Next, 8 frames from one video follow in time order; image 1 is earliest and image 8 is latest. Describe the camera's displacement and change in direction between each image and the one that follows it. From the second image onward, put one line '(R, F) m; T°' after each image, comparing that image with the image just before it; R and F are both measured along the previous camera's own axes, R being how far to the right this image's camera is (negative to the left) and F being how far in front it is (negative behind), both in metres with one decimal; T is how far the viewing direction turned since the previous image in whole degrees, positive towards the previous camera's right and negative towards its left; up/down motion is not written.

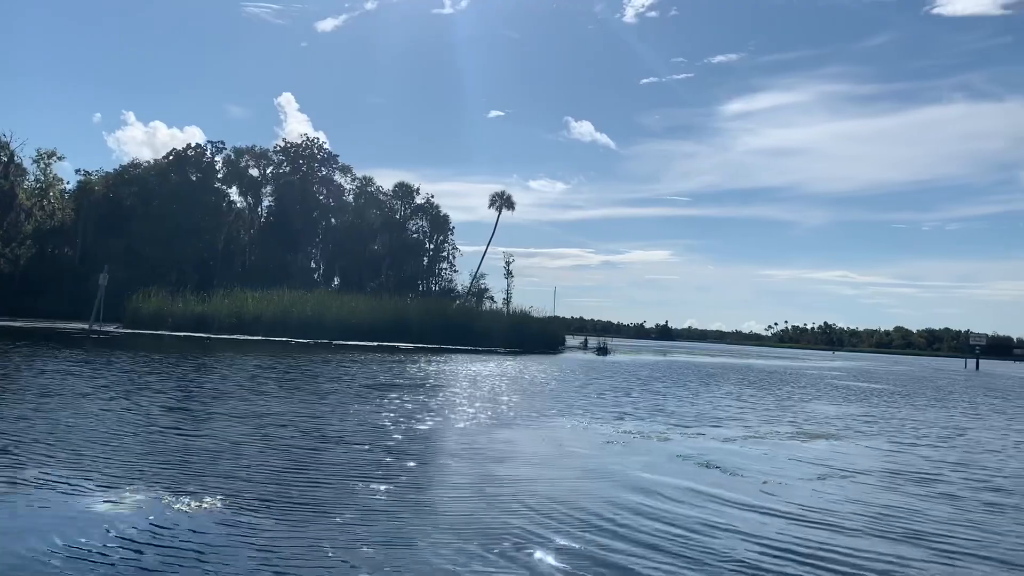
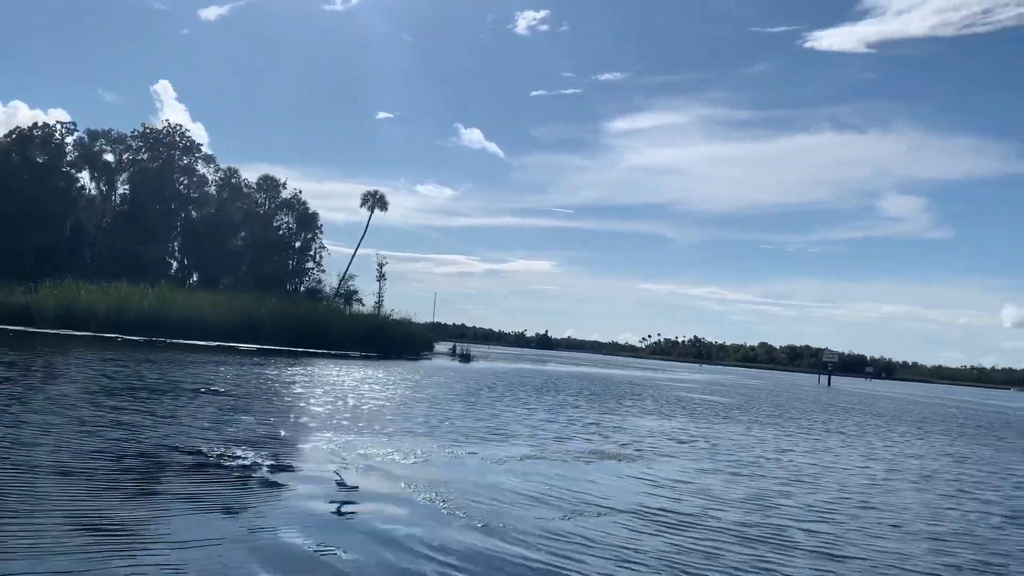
(+1.6, +1.9) m; +8°
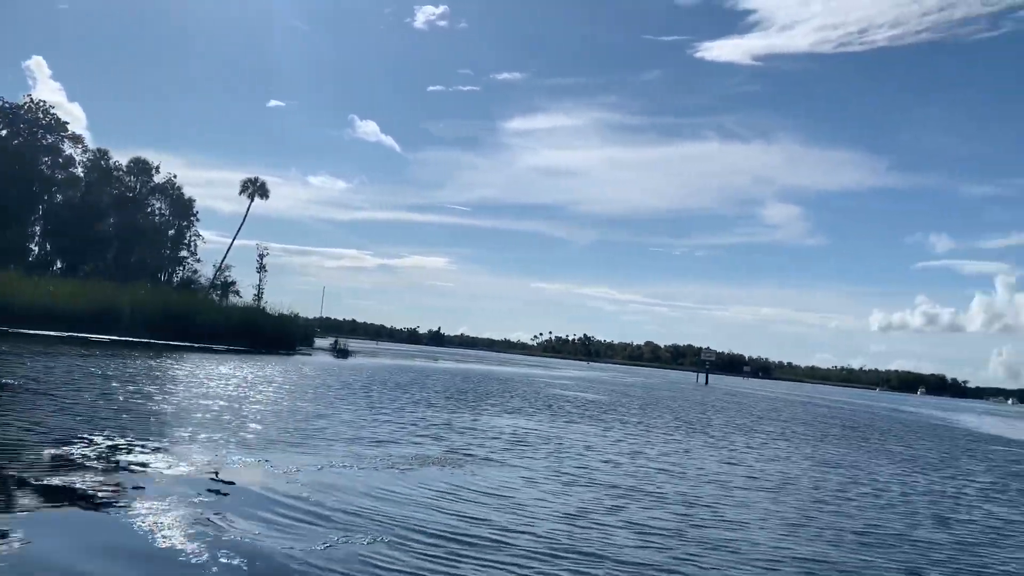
(+0.8, +1.3) m; +7°
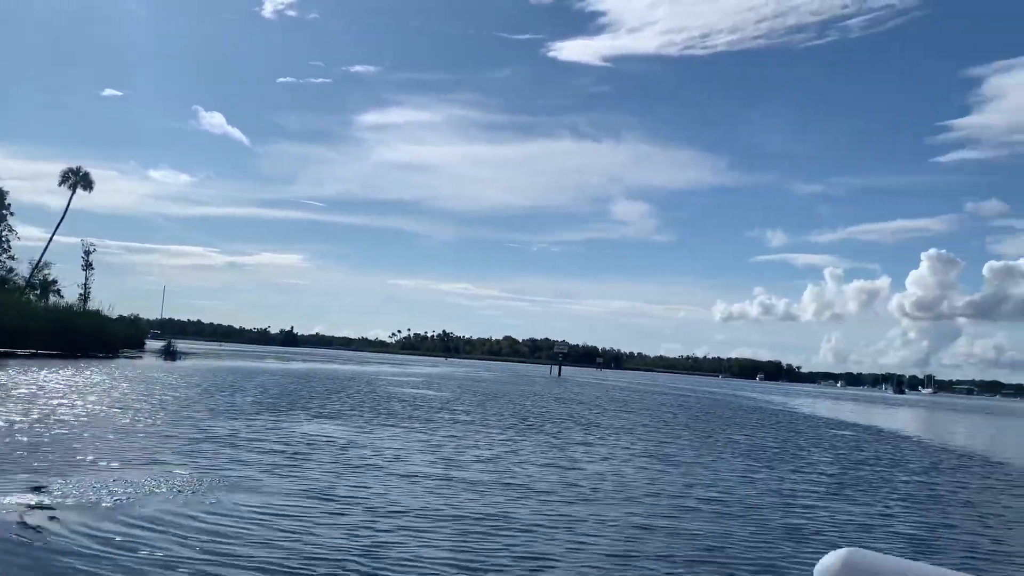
(+0.7, +1.7) m; +9°
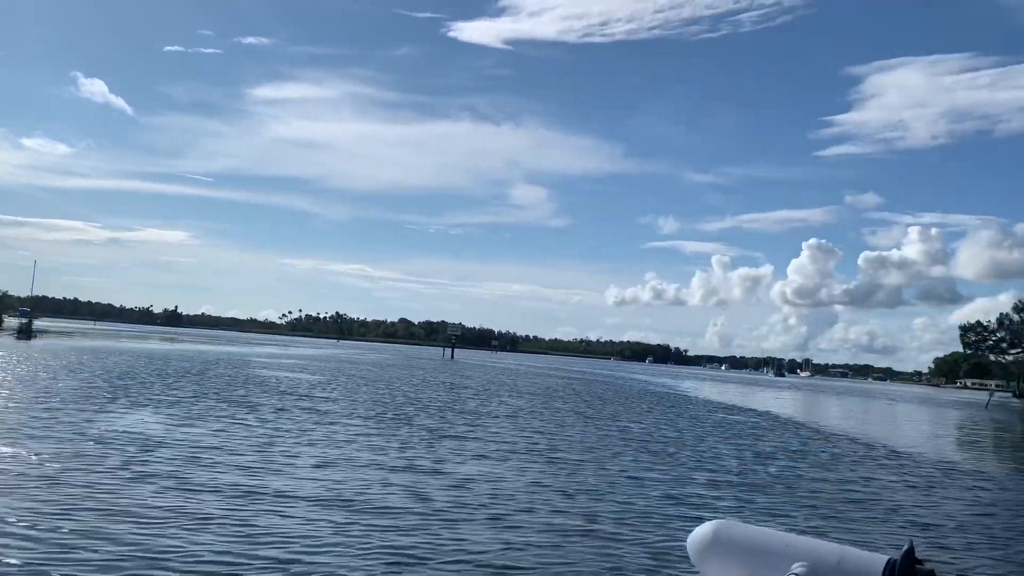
(+0.4, +1.8) m; +7°
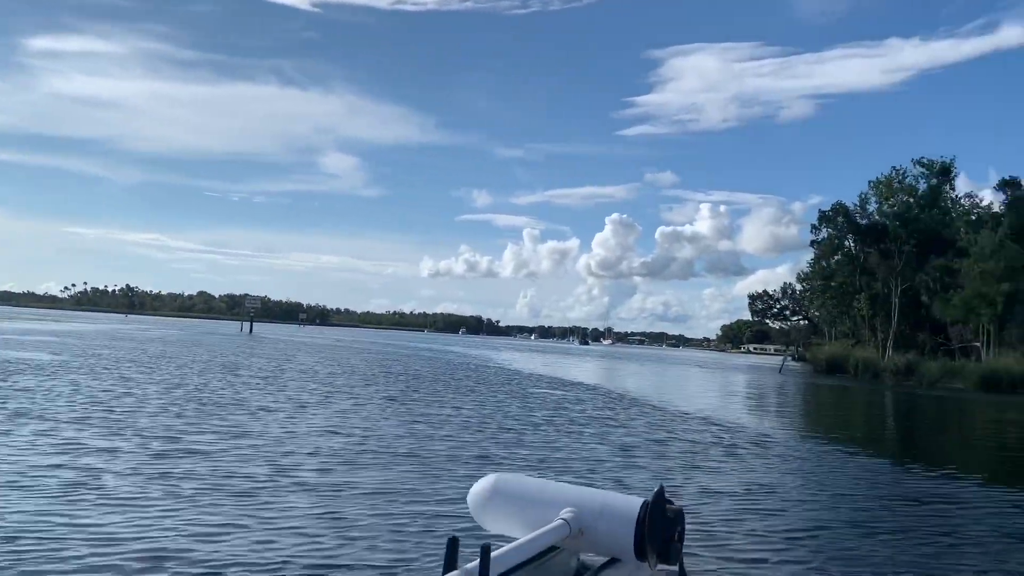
(+0.3, +3.1) m; +12°
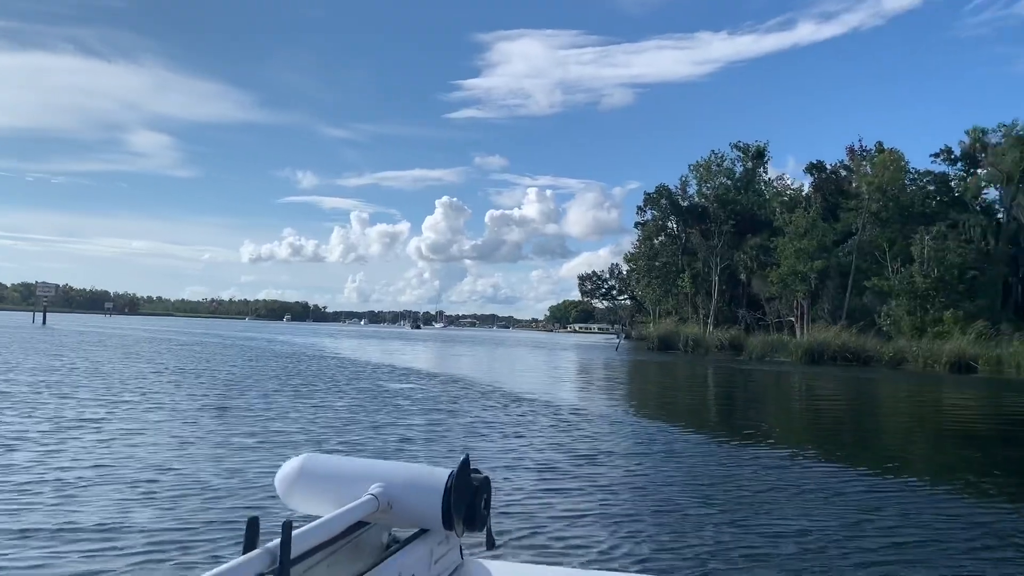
(-0.4, +2.7) m; +11°
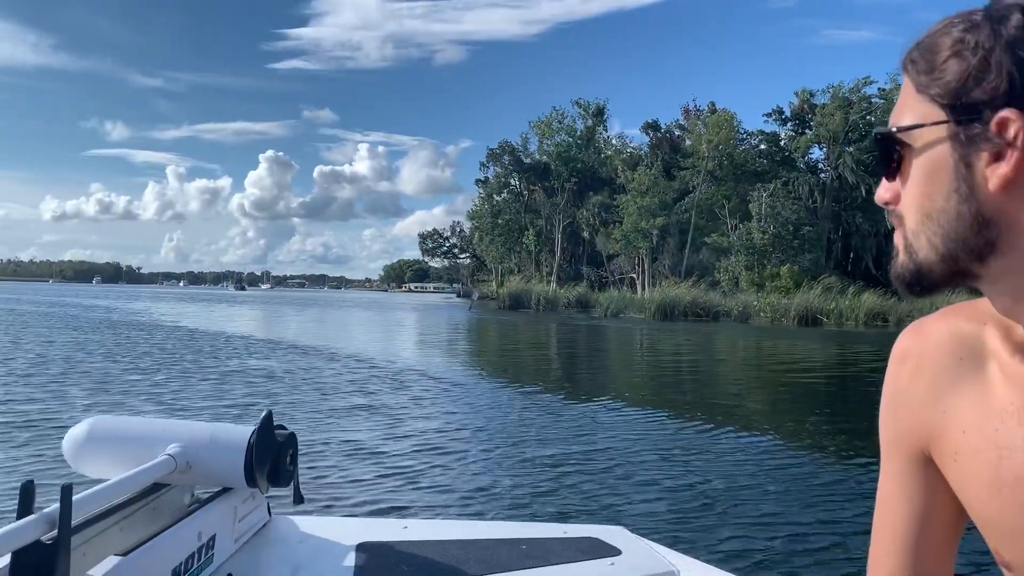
(-1.1, +3.0) m; +11°
